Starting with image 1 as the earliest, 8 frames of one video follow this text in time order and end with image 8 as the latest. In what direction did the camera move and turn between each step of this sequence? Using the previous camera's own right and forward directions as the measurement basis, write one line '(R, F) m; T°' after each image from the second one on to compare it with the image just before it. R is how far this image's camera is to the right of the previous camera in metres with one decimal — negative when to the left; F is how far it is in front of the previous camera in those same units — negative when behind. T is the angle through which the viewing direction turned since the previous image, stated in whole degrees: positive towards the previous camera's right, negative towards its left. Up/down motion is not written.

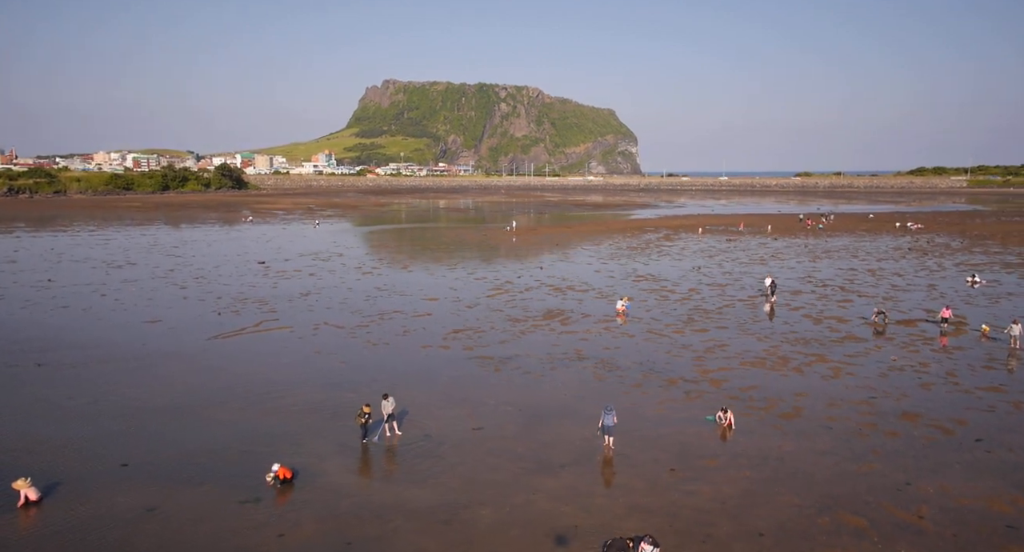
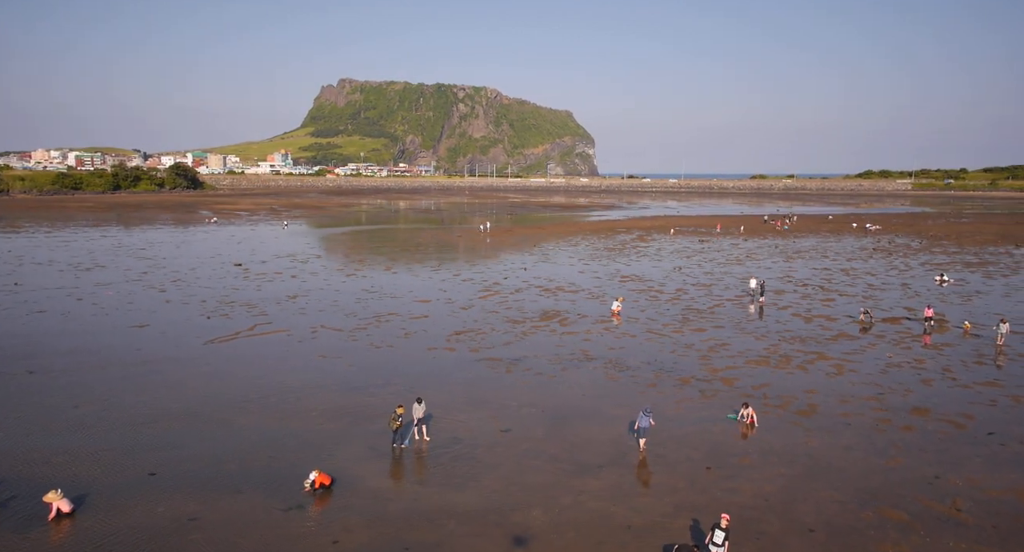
(-1.2, 0.0) m; +3°
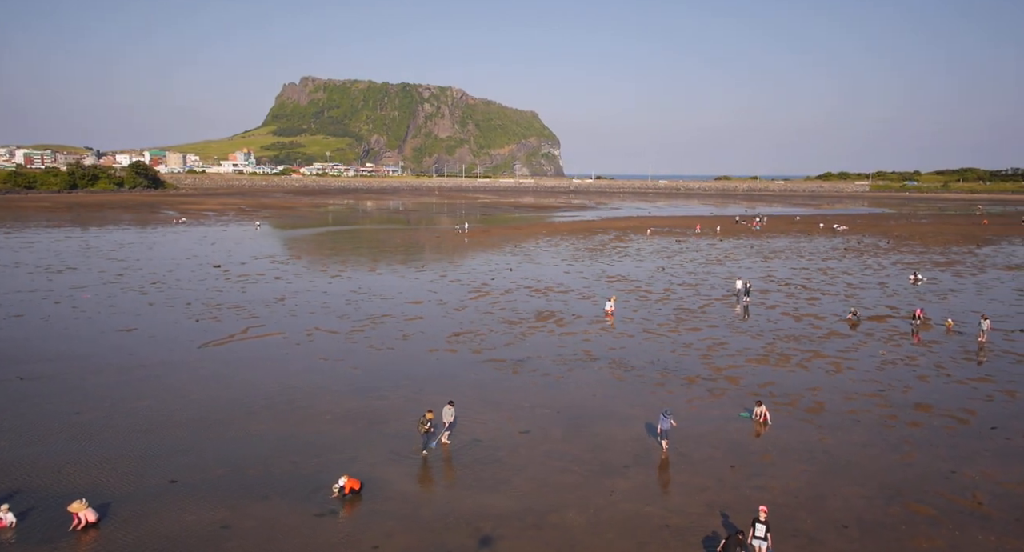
(-0.9, 0.0) m; +3°
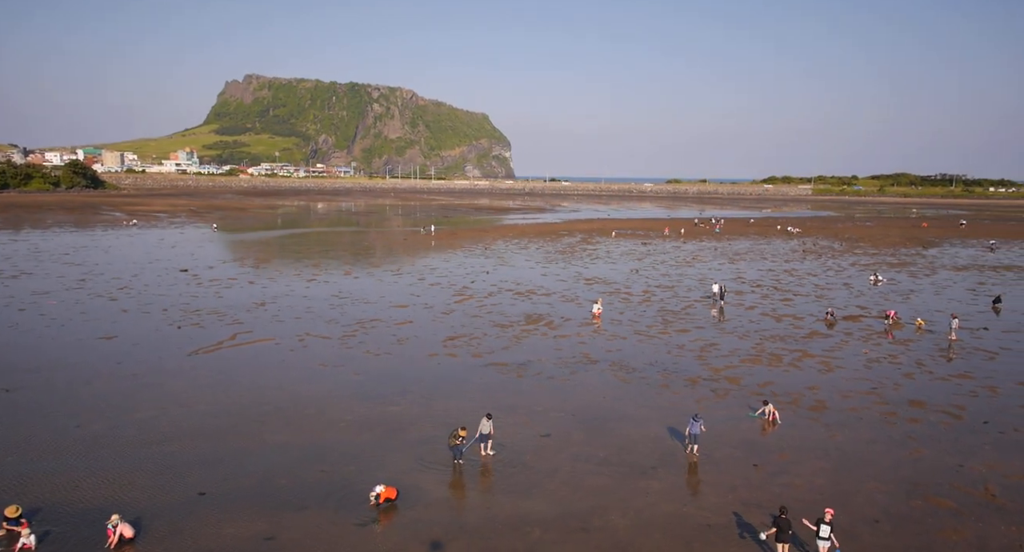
(-1.2, 0.0) m; +4°
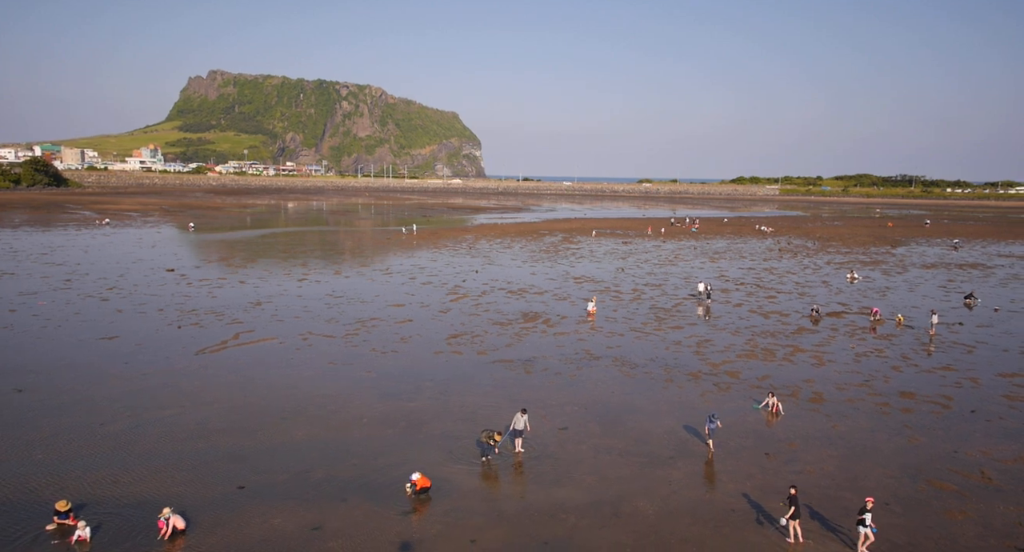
(-0.9, -0.4) m; +2°
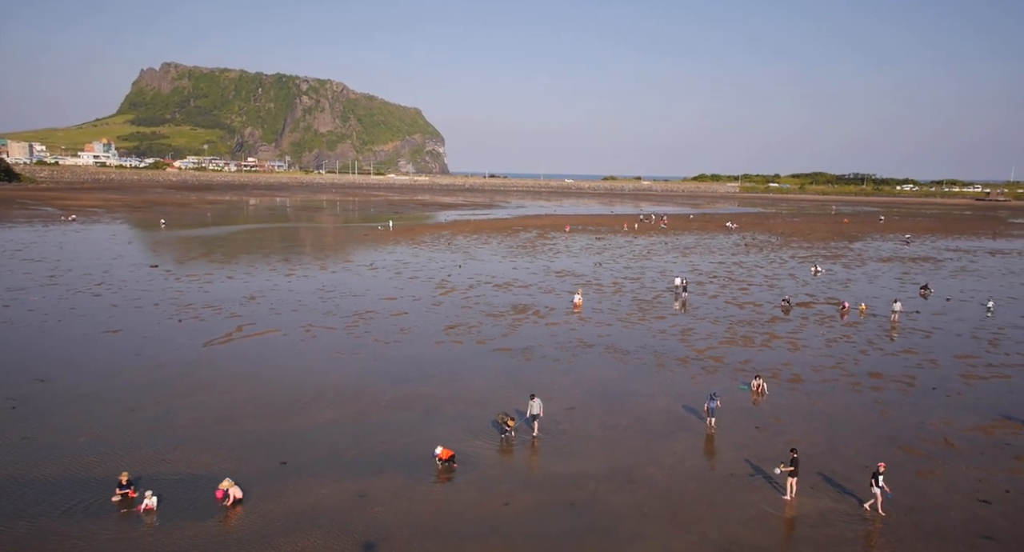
(-0.9, -0.9) m; +3°
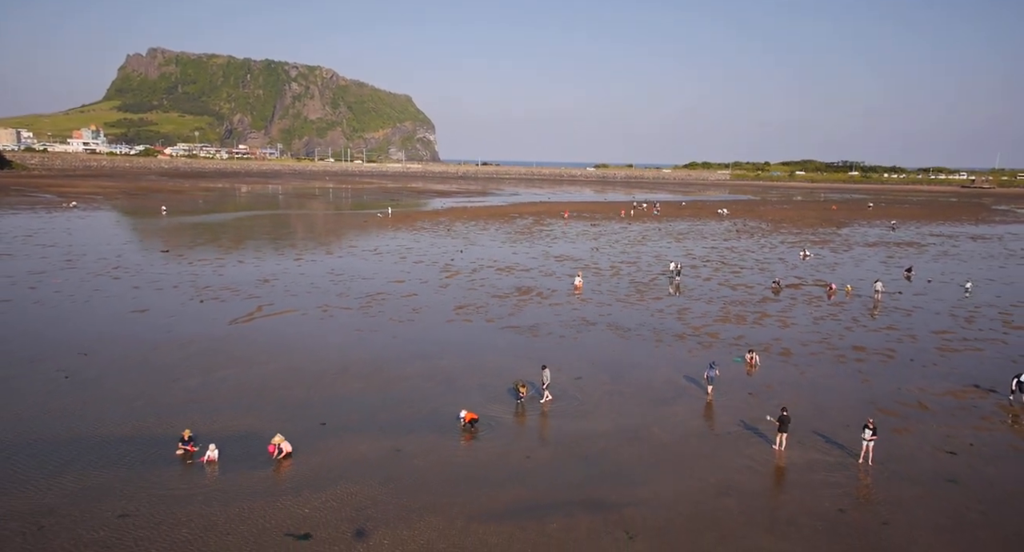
(-0.5, -1.1) m; +1°
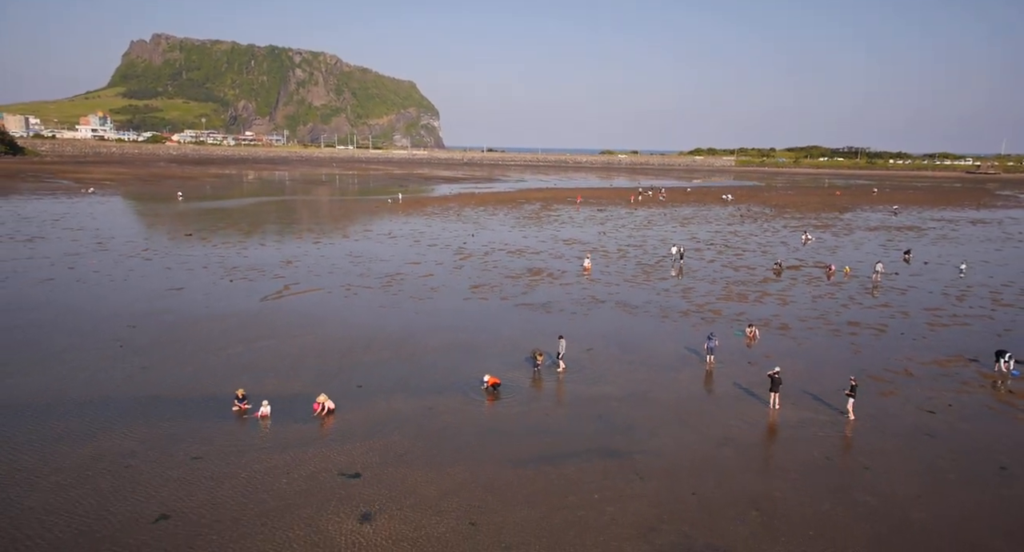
(-0.3, -1.2) m; 0°
